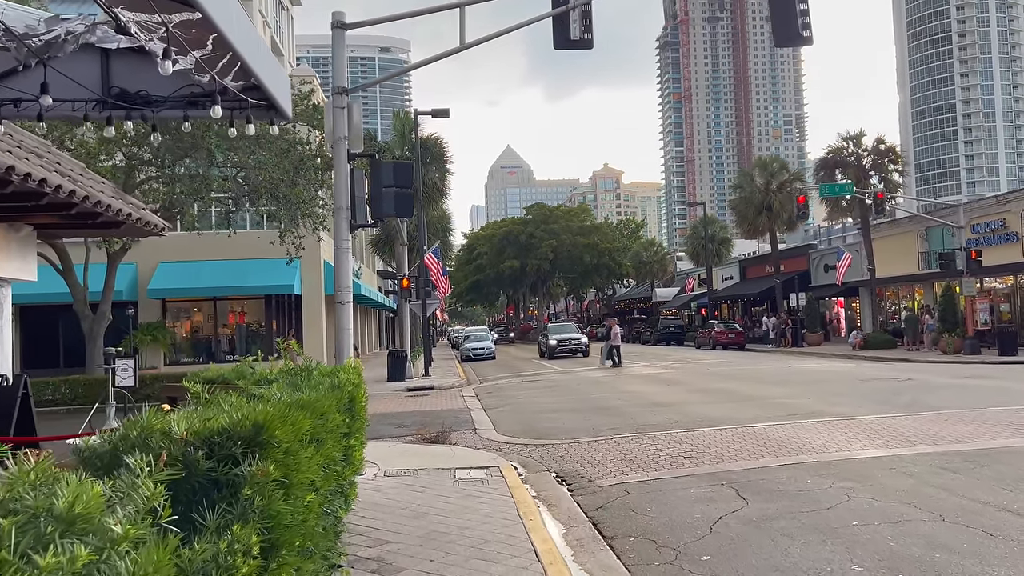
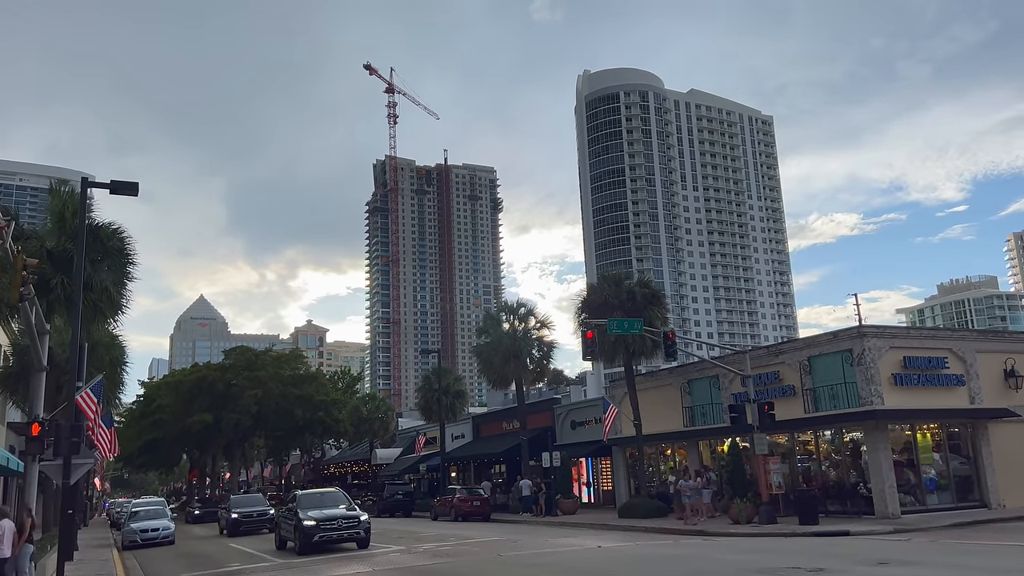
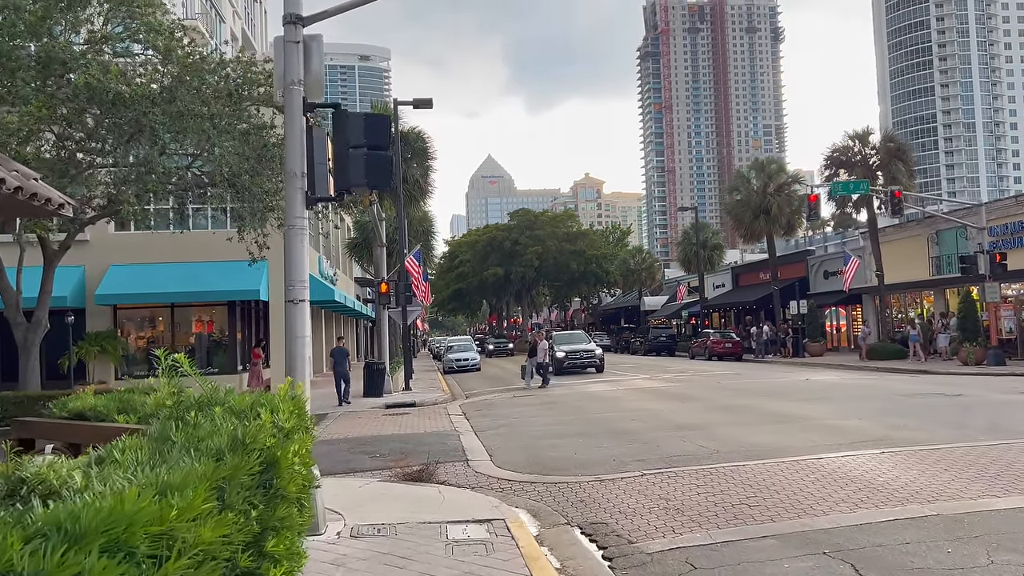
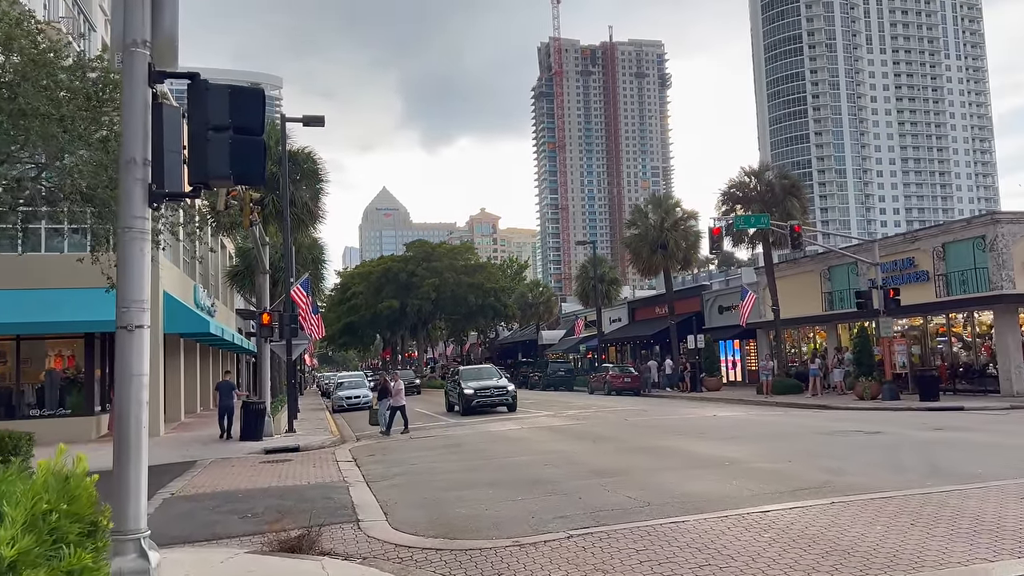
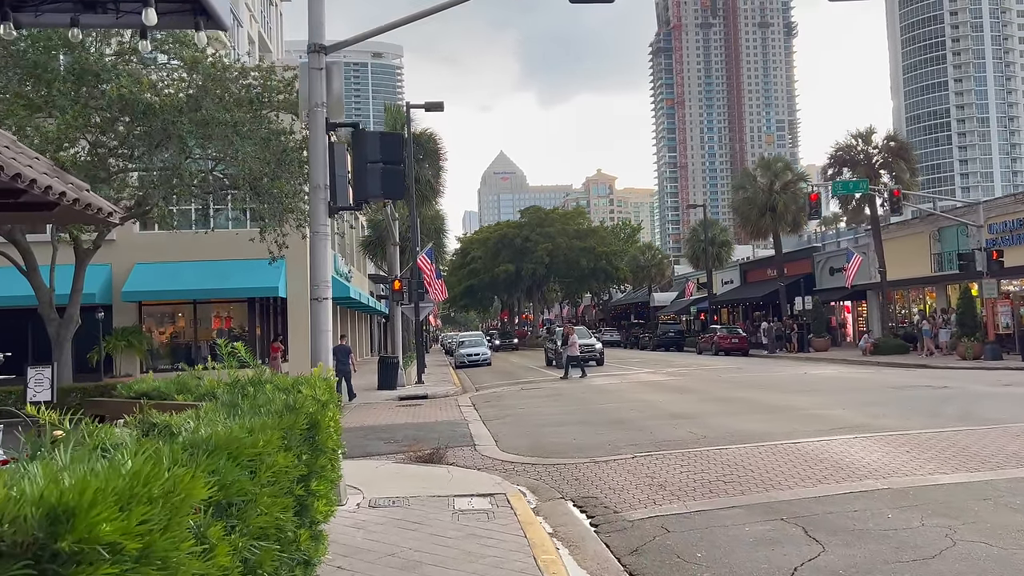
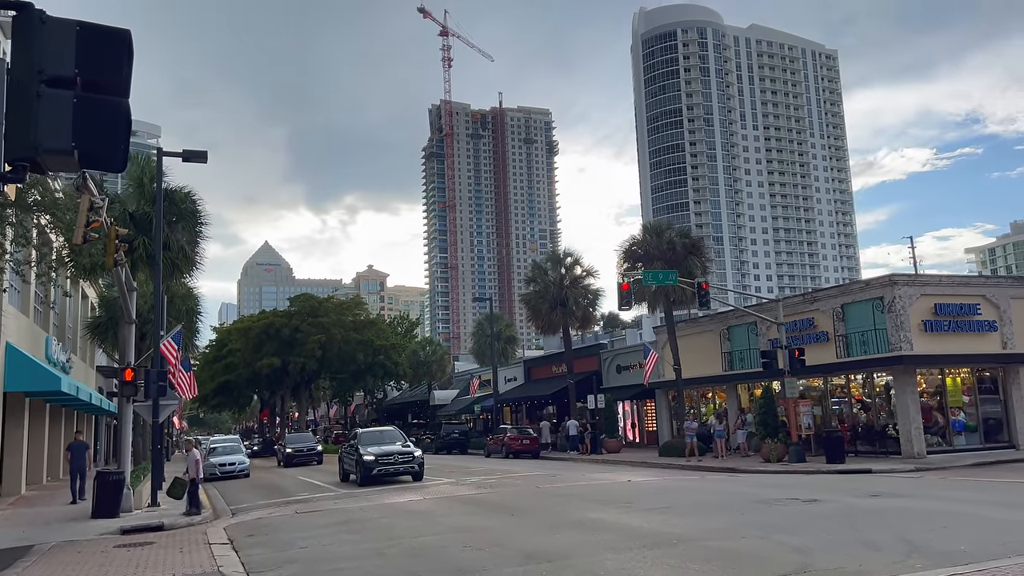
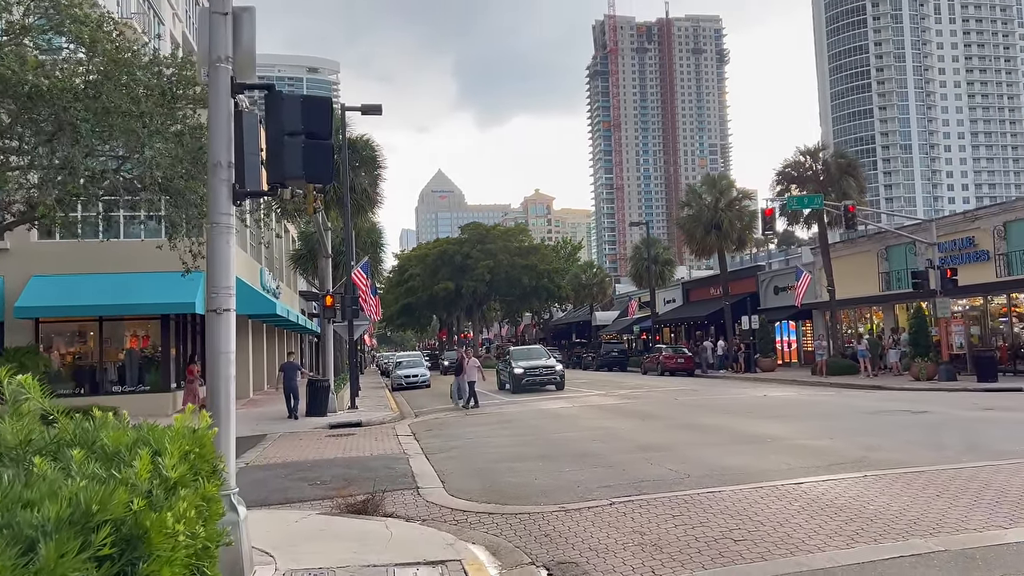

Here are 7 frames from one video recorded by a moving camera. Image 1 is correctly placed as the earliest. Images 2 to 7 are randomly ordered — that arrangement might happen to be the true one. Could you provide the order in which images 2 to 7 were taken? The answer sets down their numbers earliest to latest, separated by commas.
5, 3, 7, 4, 6, 2
